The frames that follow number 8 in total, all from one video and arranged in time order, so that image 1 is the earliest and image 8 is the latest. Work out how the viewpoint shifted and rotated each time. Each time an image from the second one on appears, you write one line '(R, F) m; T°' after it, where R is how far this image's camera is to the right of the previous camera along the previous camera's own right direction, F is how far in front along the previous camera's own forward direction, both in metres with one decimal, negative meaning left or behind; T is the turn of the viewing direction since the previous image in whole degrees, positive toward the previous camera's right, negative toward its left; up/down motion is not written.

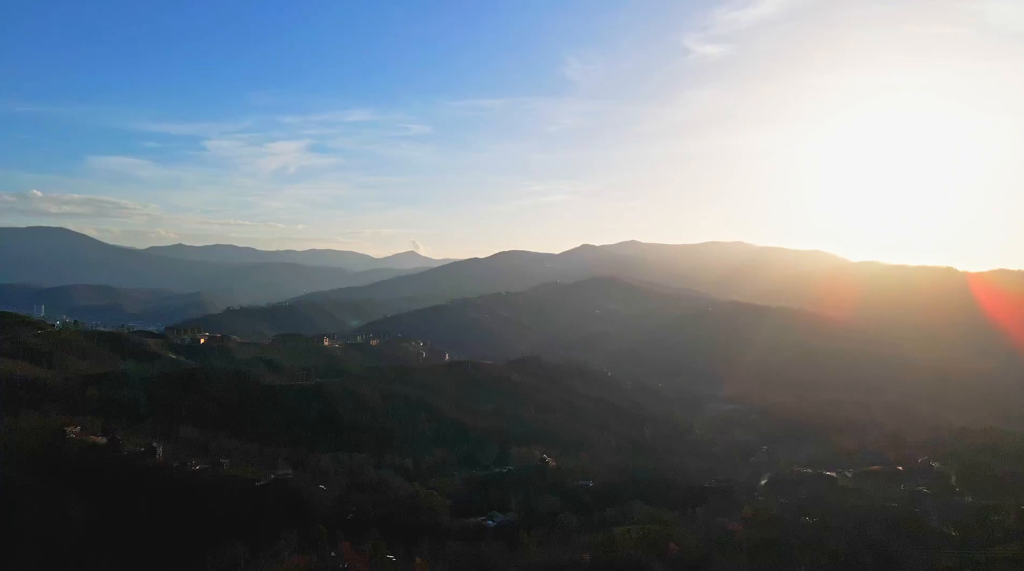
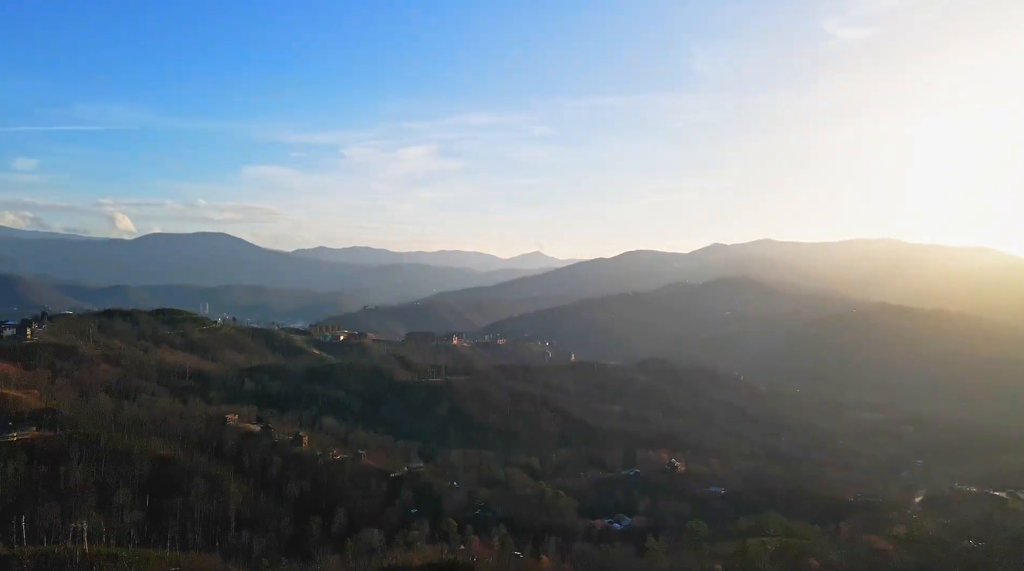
(-0.1, +0.3) m; -8°
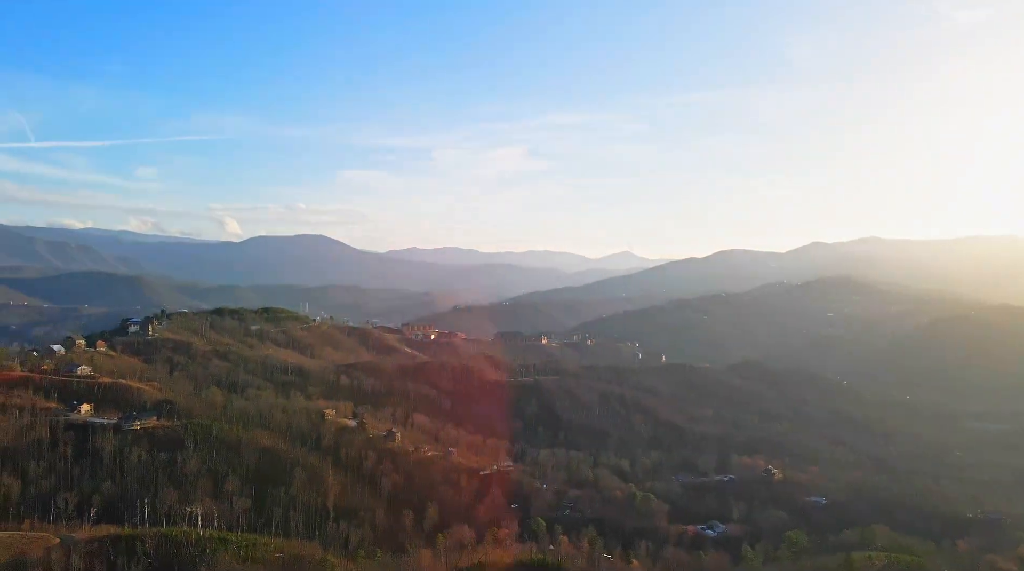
(0.0, +0.3) m; -6°
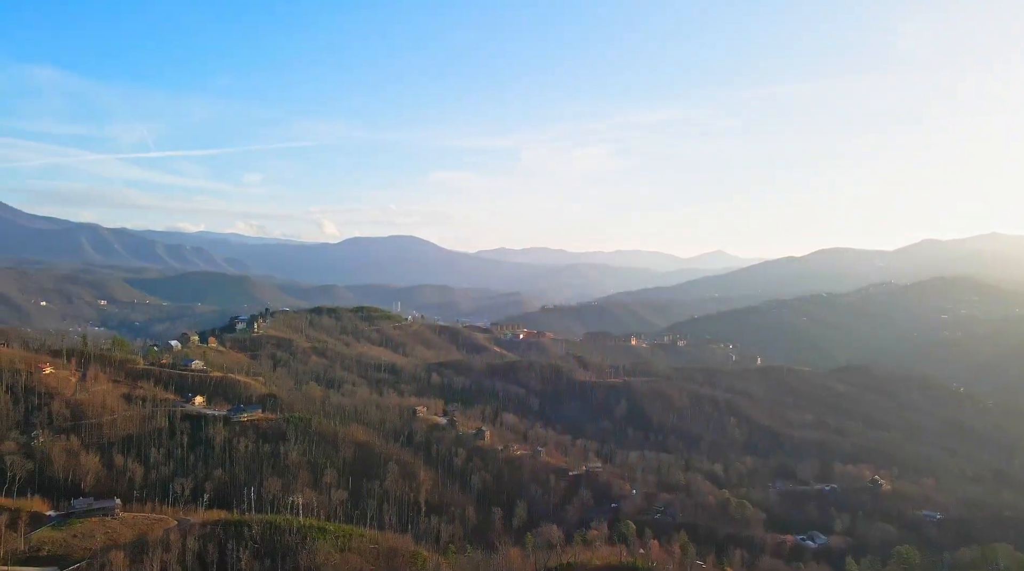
(-0.1, +0.4) m; -6°
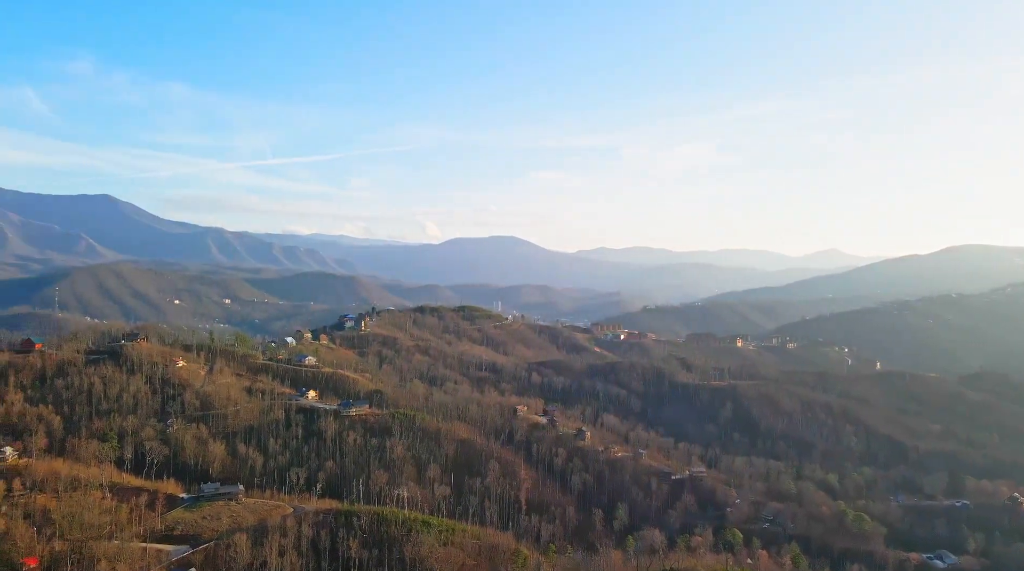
(-0.1, +0.6) m; -7°
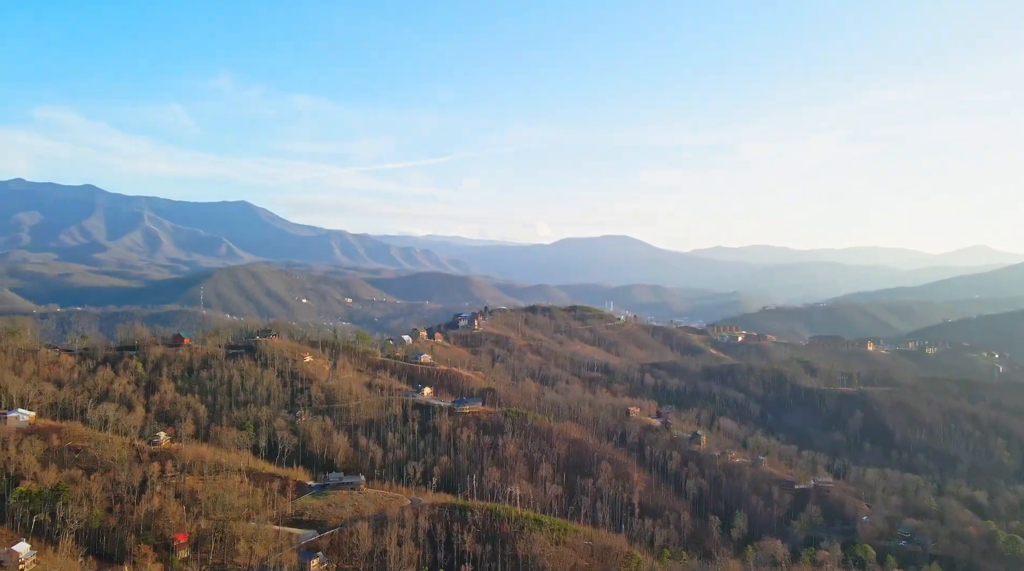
(-0.2, +1.1) m; -7°
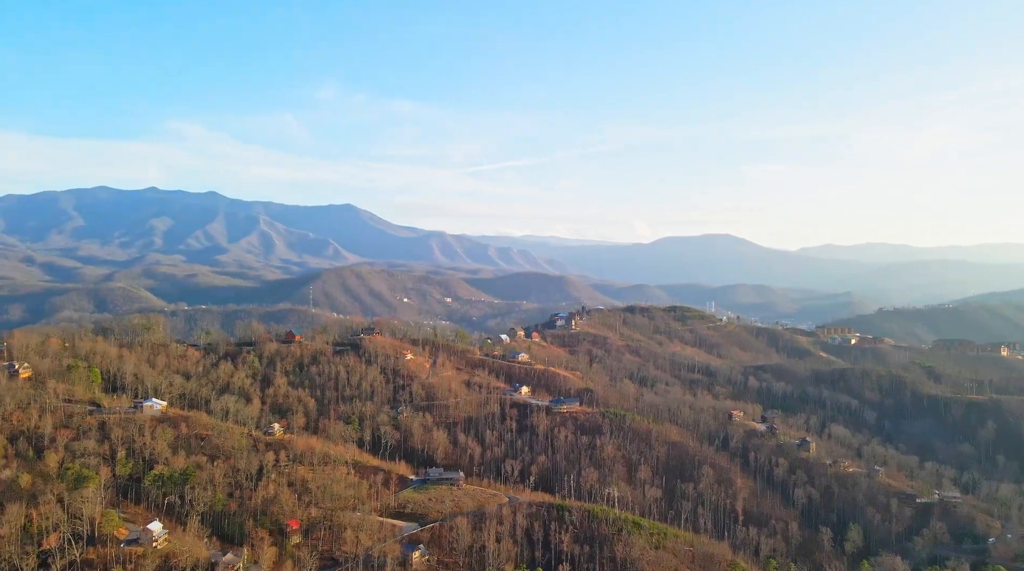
(-0.2, +1.6) m; -6°
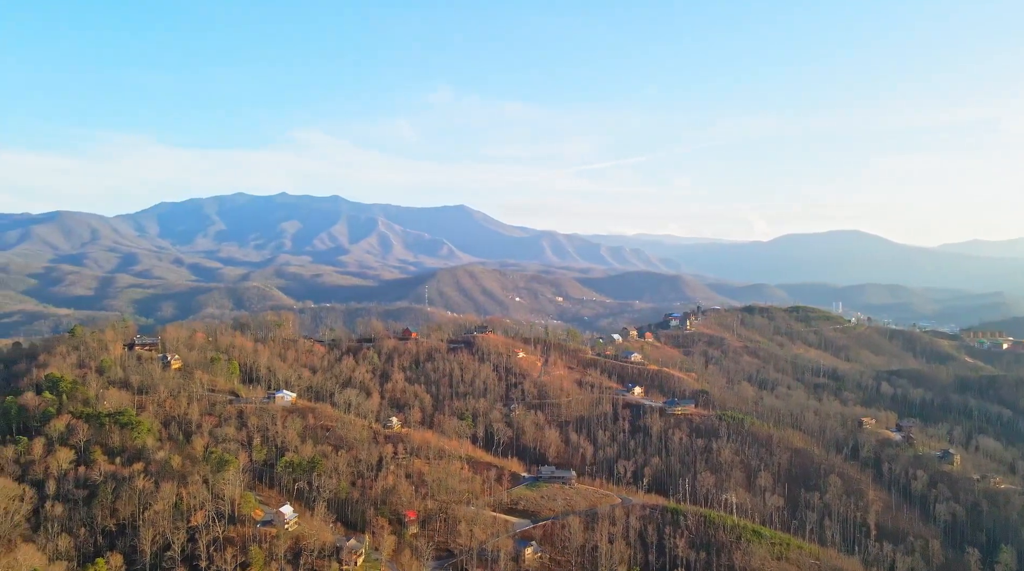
(-0.6, +2.4) m; -7°
